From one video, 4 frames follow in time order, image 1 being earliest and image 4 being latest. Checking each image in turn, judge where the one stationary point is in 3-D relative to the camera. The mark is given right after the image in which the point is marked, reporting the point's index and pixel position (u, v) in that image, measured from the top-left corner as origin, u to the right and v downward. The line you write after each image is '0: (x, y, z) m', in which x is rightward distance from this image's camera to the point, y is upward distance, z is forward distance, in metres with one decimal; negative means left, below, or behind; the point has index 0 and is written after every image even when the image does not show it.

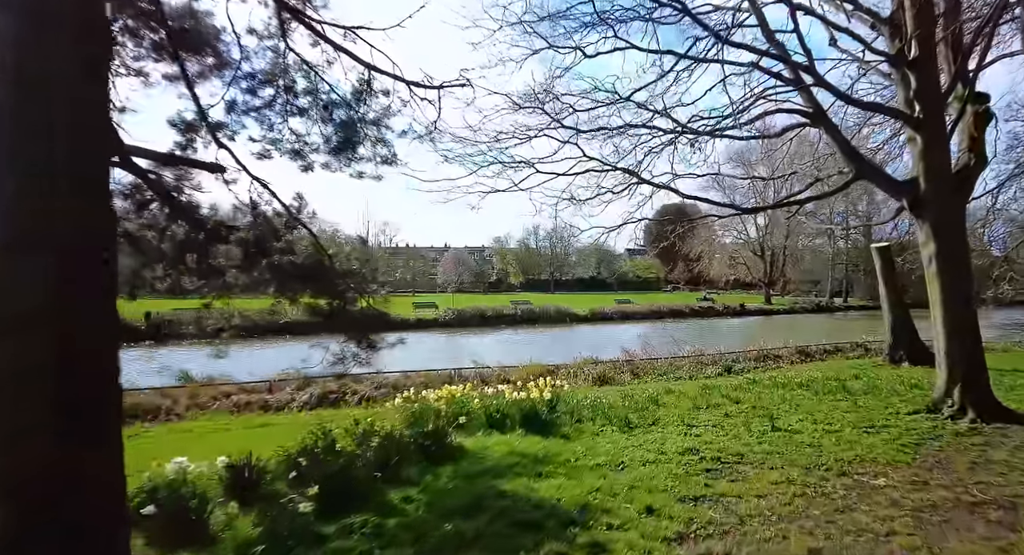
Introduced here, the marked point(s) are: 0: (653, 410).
0: (+1.9, -1.8, +7.2) m
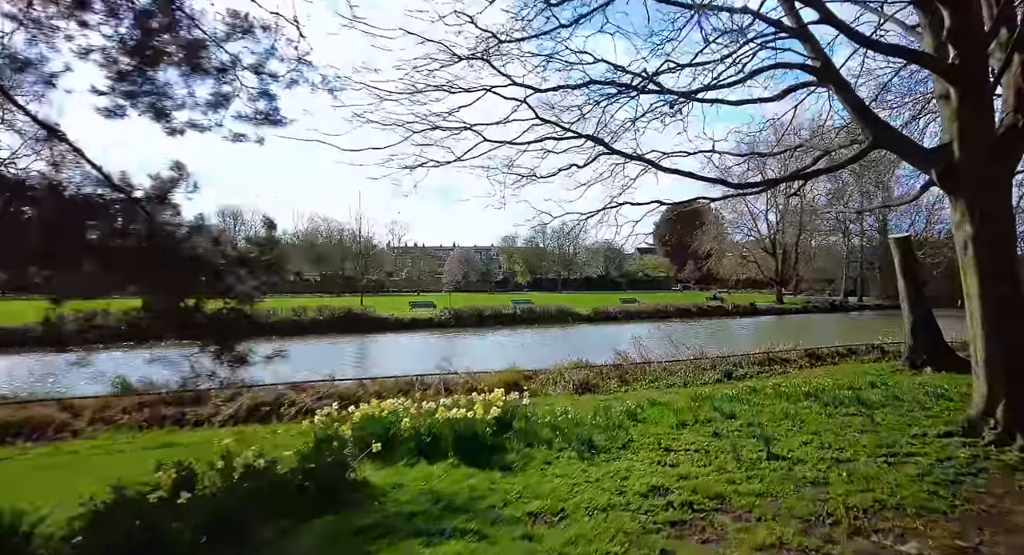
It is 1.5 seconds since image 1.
0: (+1.3, -1.7, +6.0) m
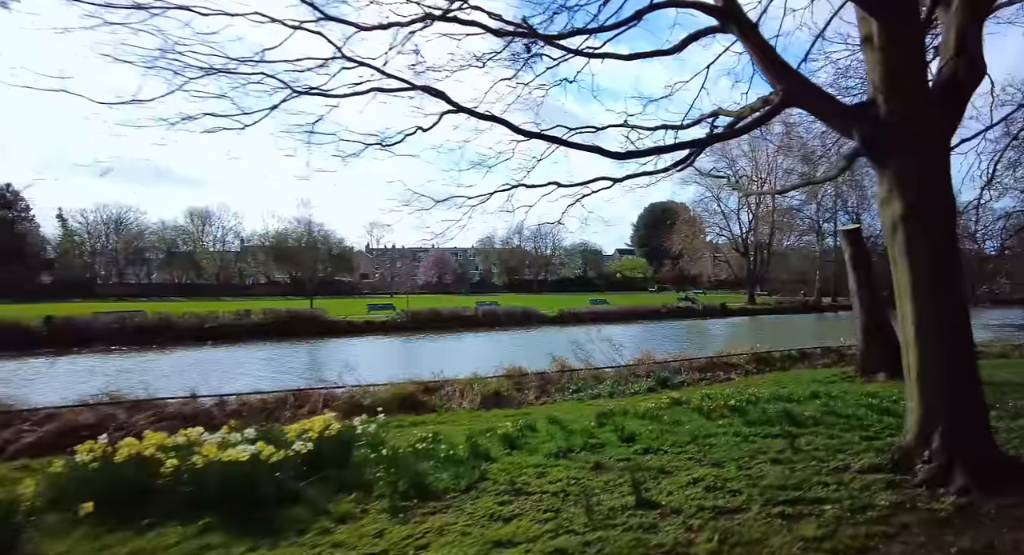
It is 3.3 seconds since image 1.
0: (-0.2, -1.7, +4.9) m
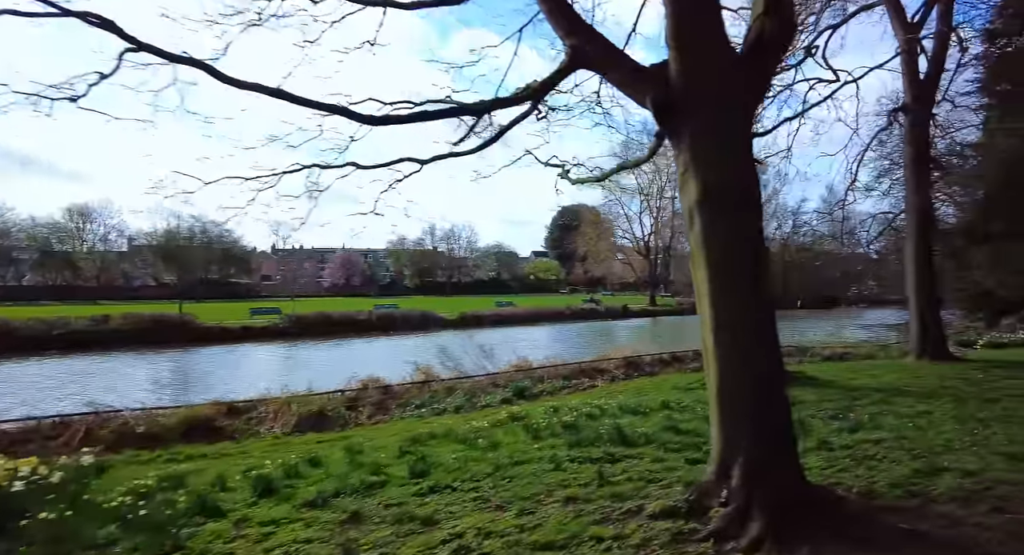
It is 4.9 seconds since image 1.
0: (-2.1, -1.7, +3.7) m
